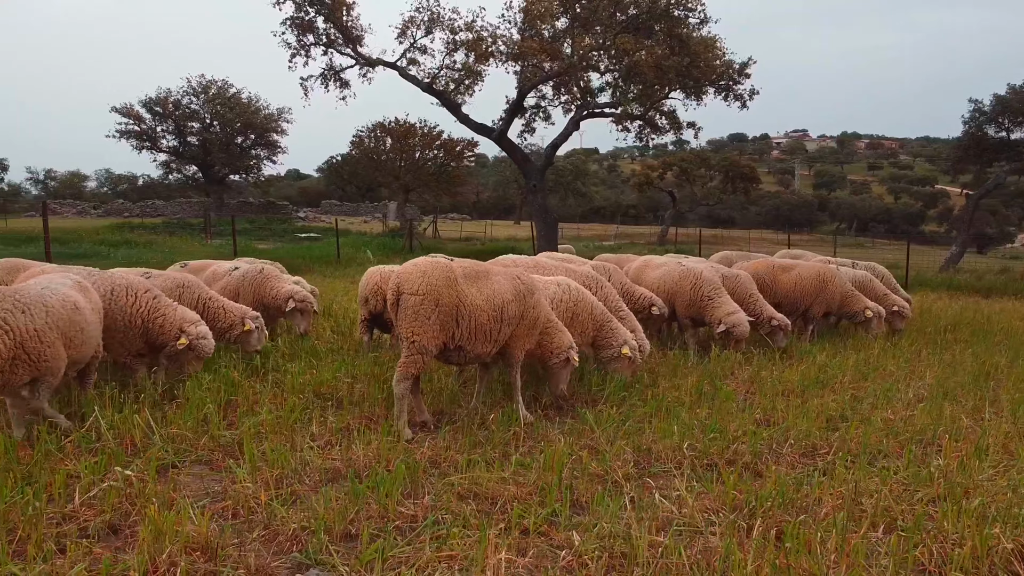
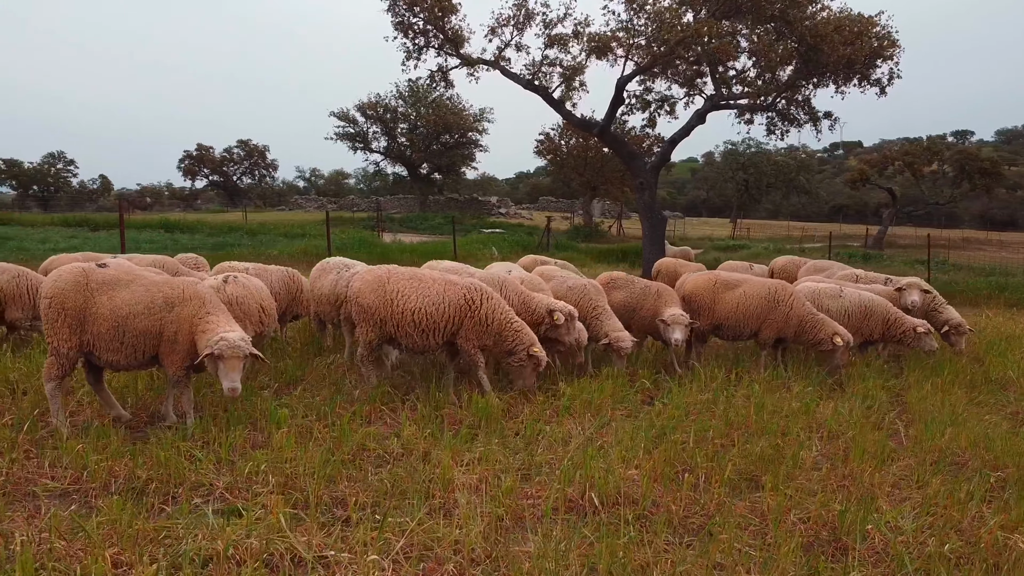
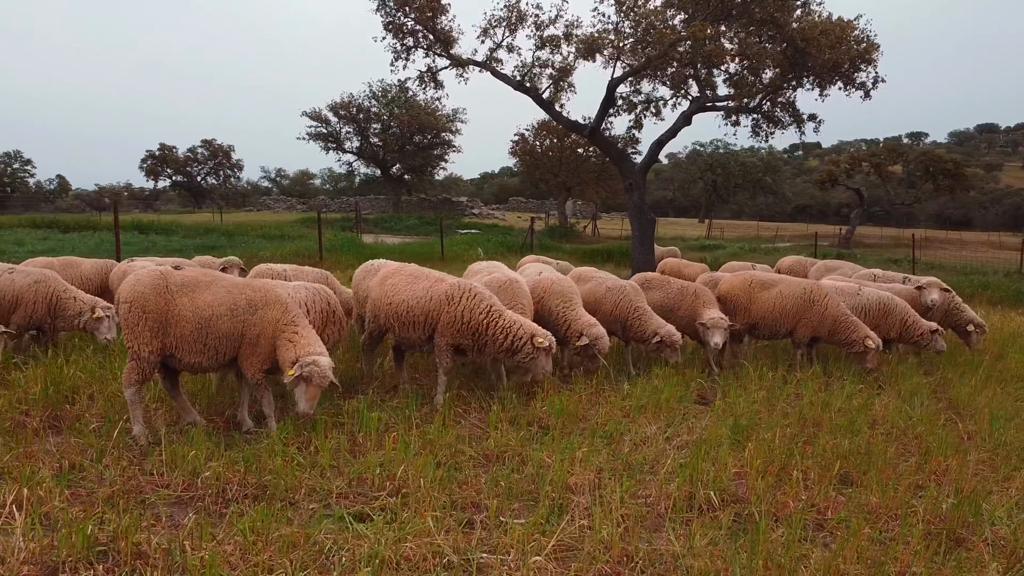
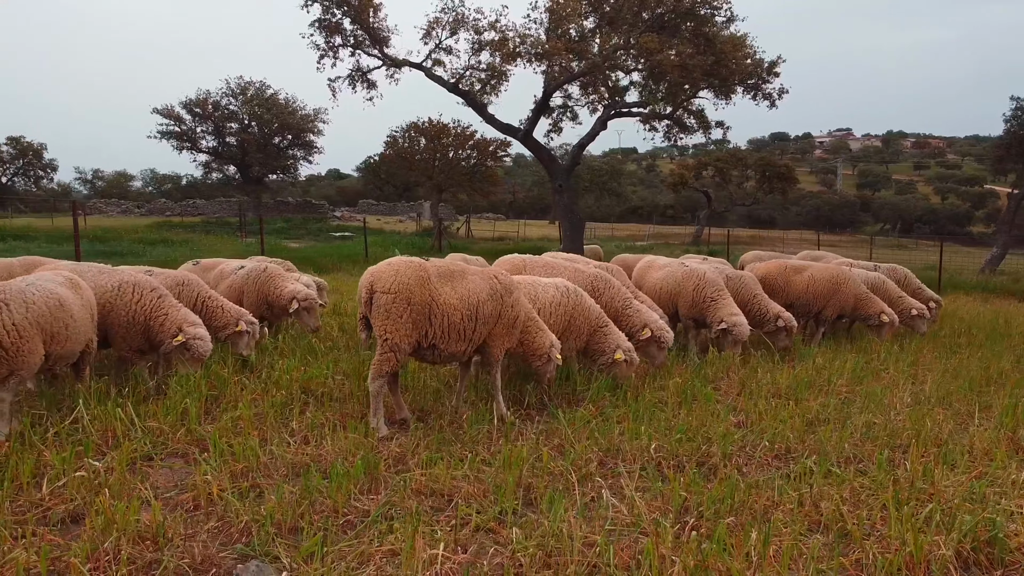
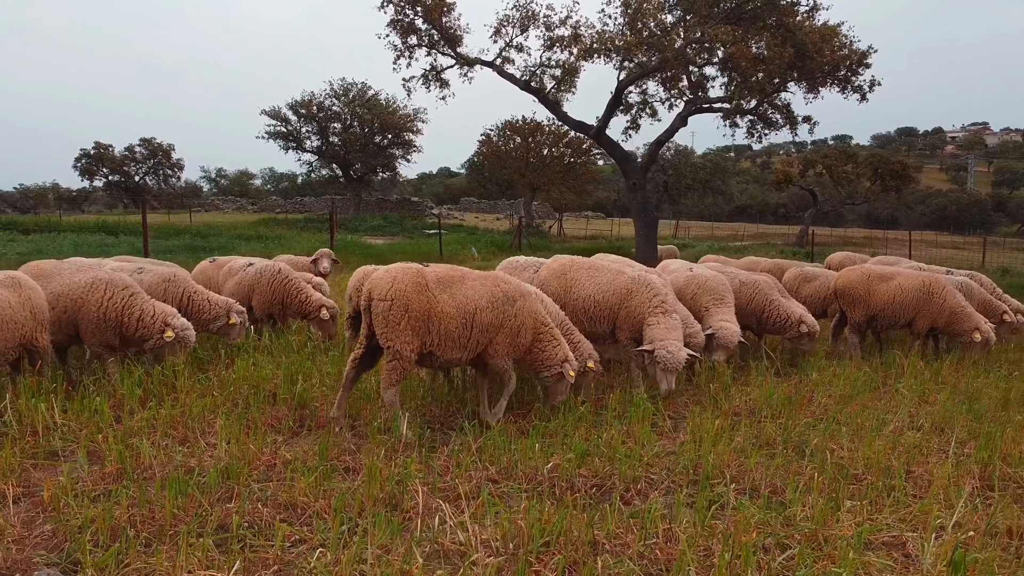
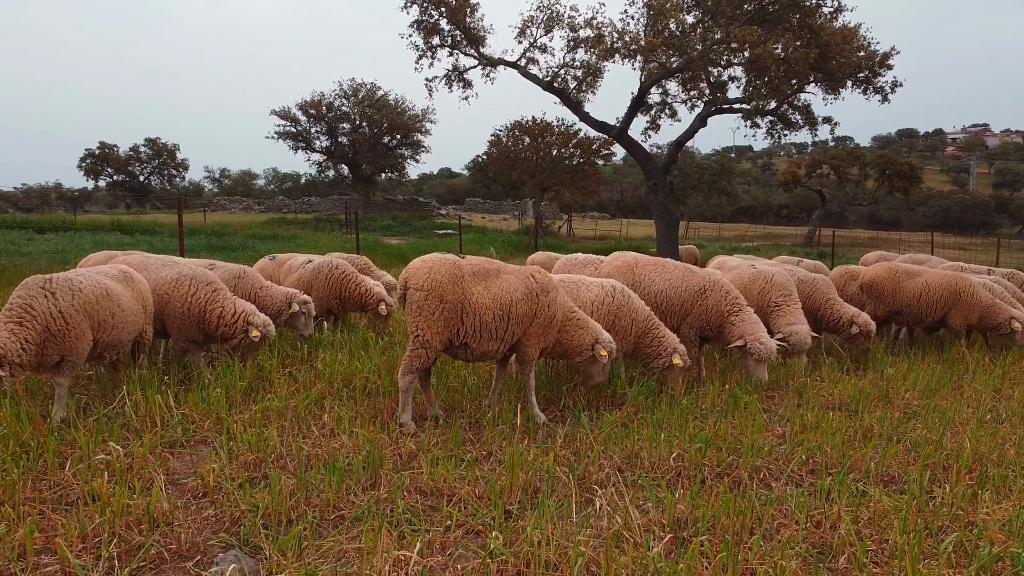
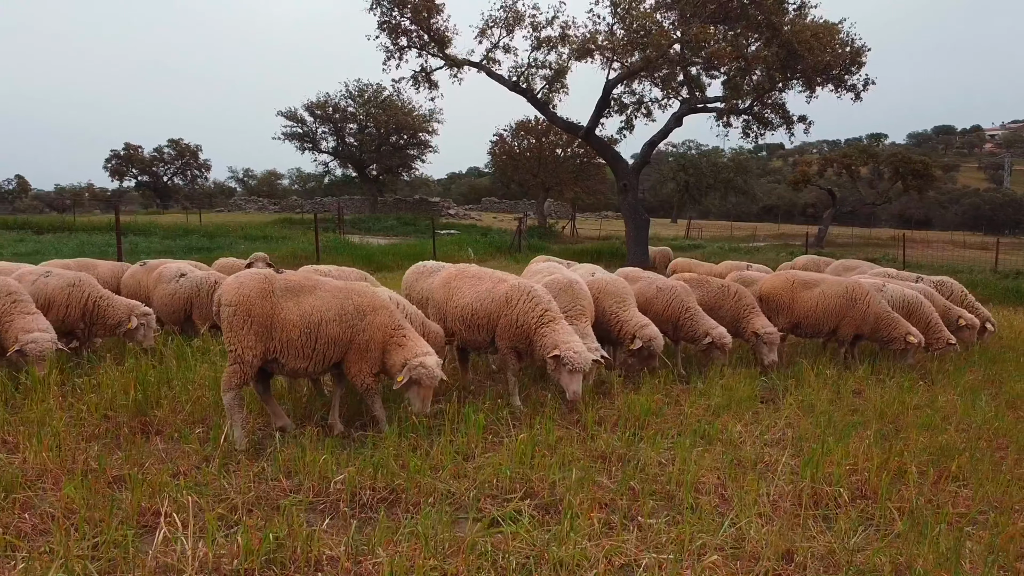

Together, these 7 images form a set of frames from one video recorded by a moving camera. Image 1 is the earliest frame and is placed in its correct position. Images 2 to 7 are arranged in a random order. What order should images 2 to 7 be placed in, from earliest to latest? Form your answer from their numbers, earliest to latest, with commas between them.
4, 6, 5, 7, 3, 2
